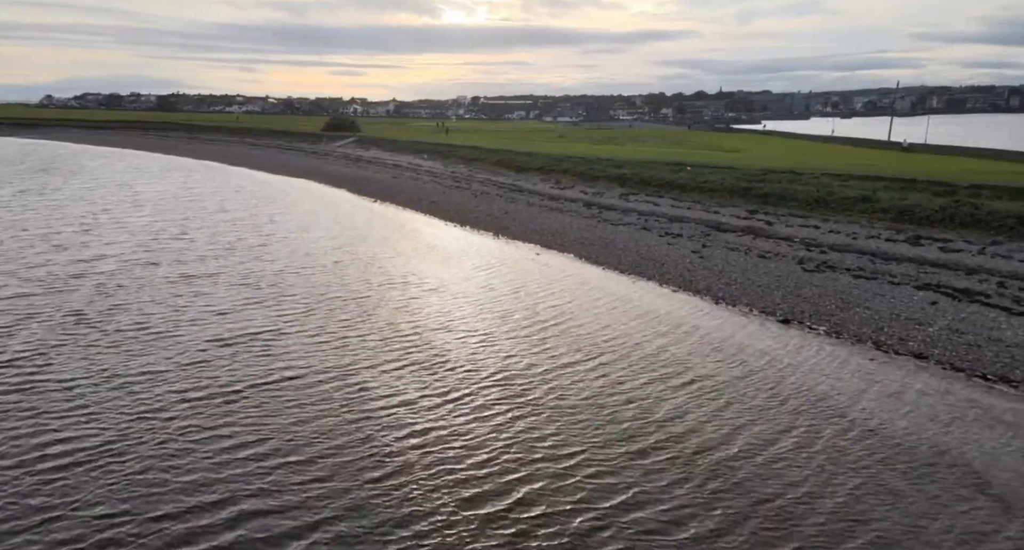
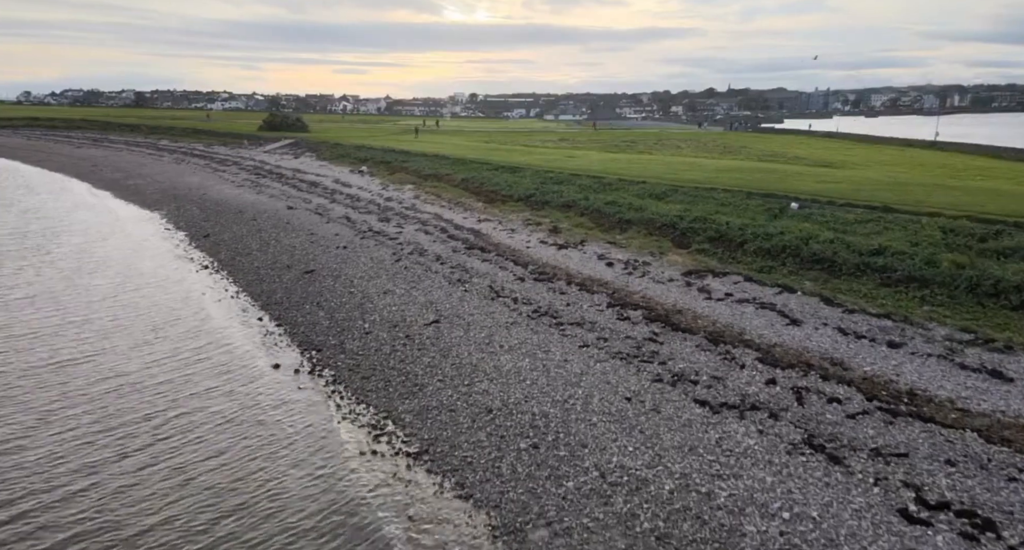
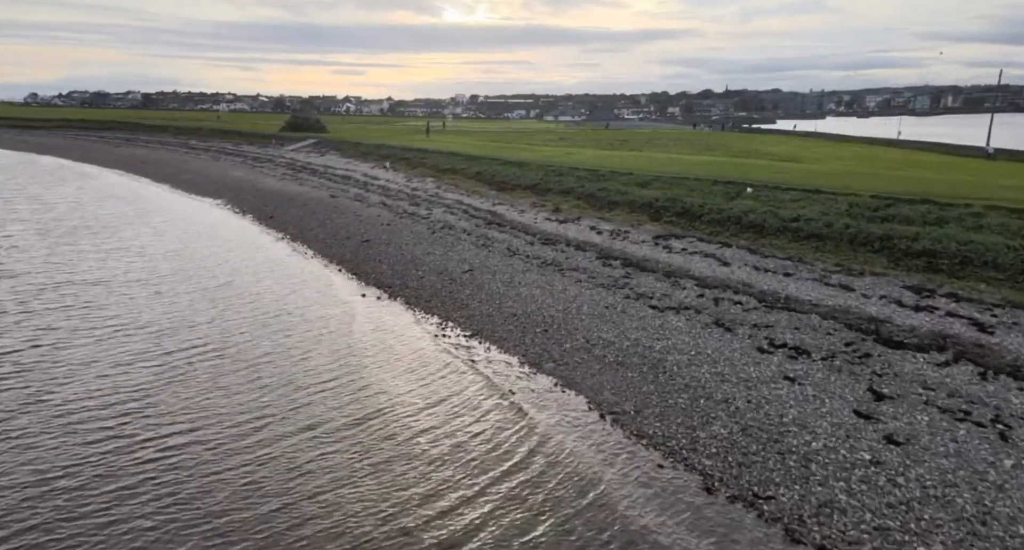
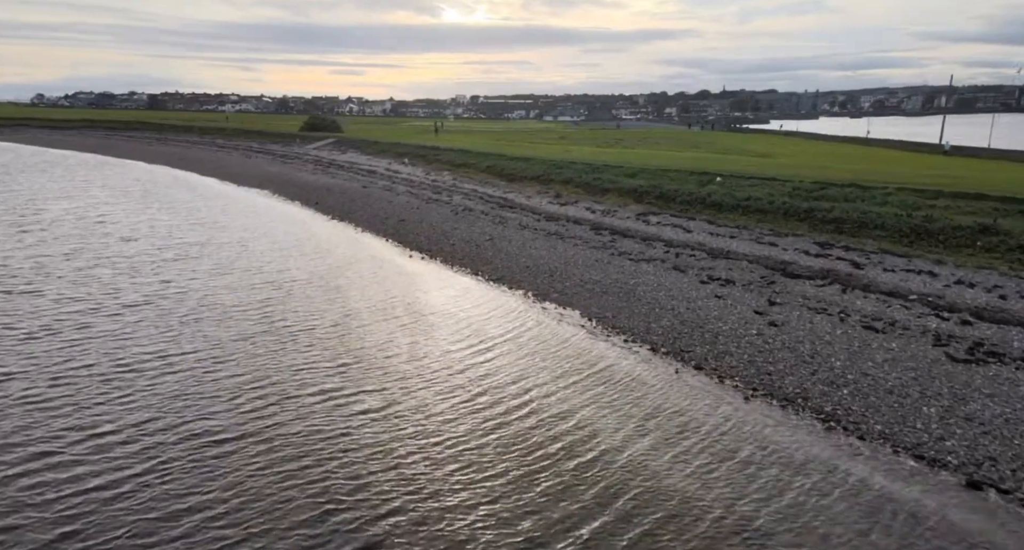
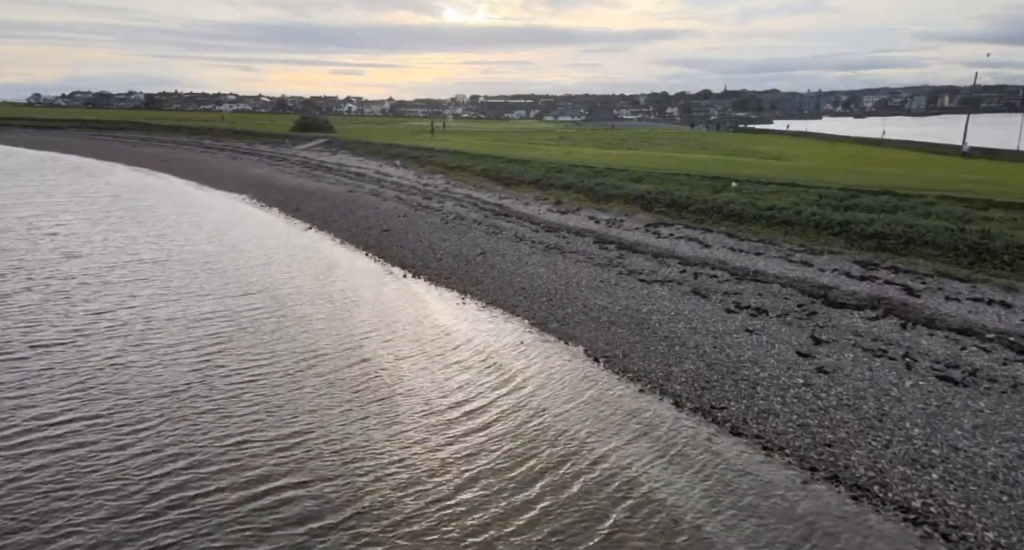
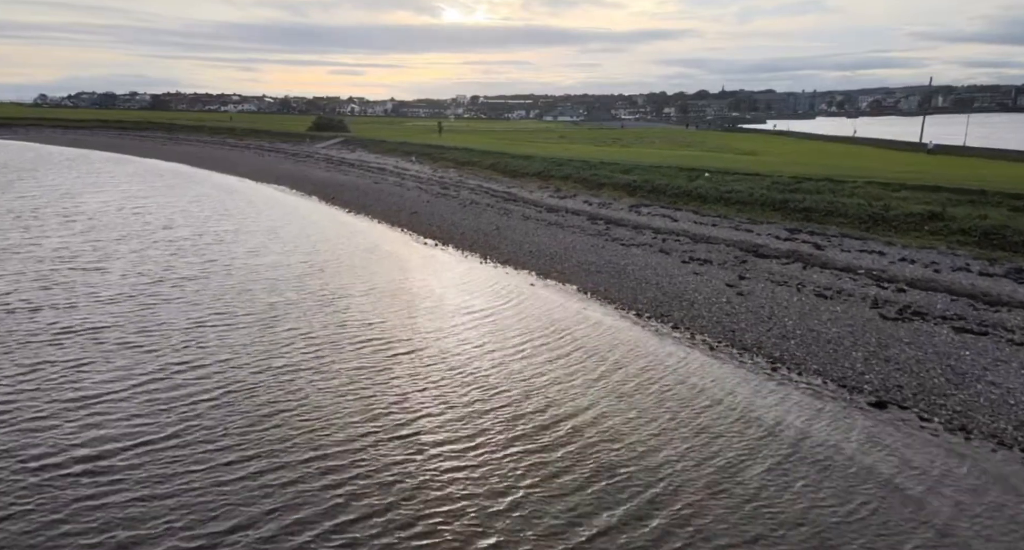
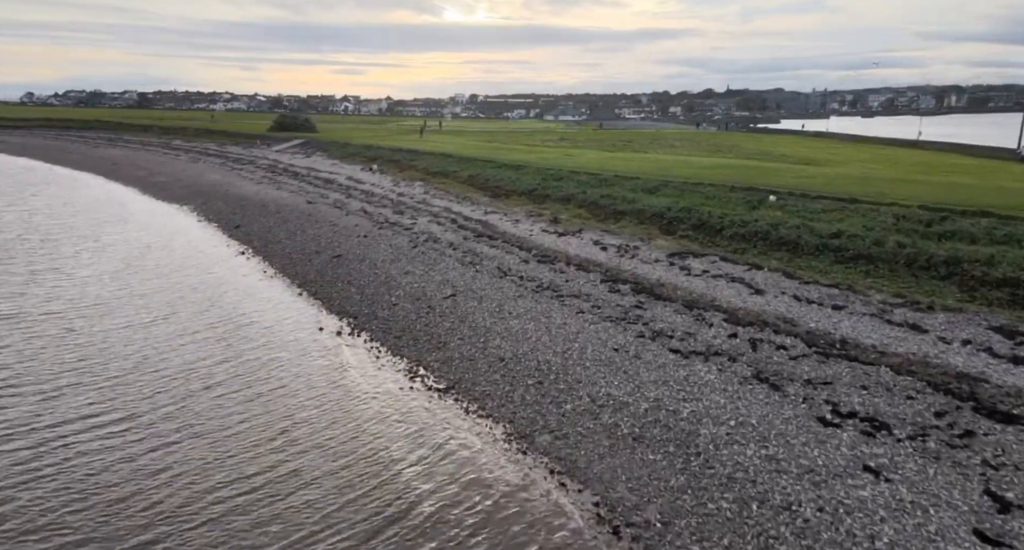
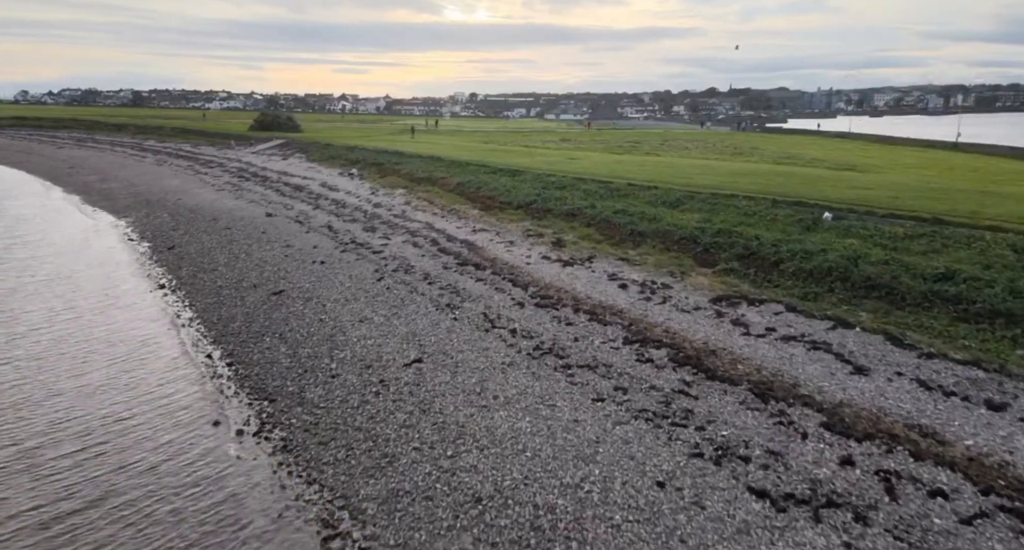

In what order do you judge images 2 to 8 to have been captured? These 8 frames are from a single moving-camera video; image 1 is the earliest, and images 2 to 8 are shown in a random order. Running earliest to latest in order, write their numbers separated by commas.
6, 4, 5, 3, 7, 2, 8
